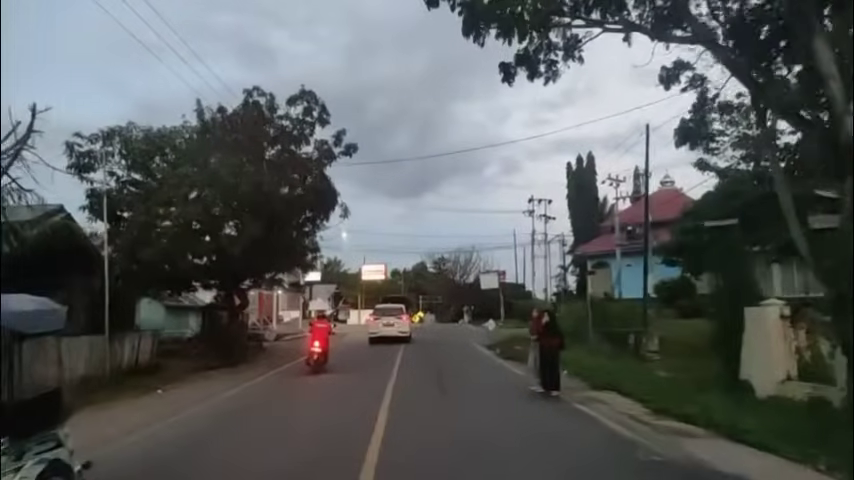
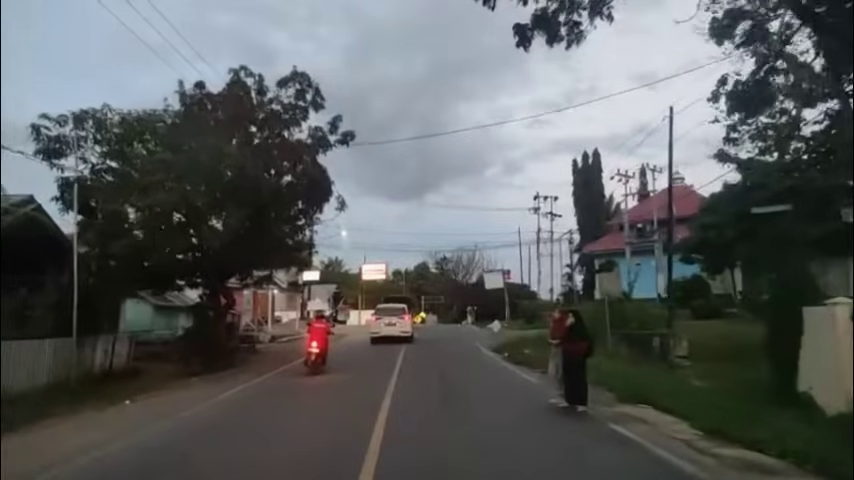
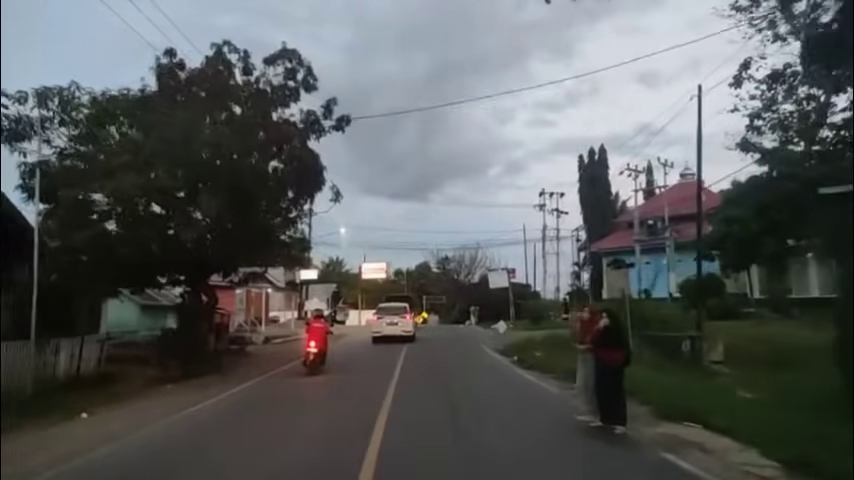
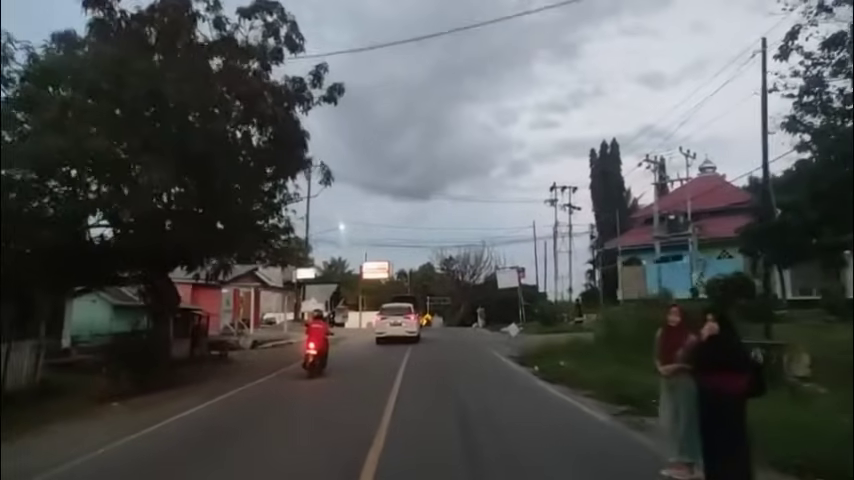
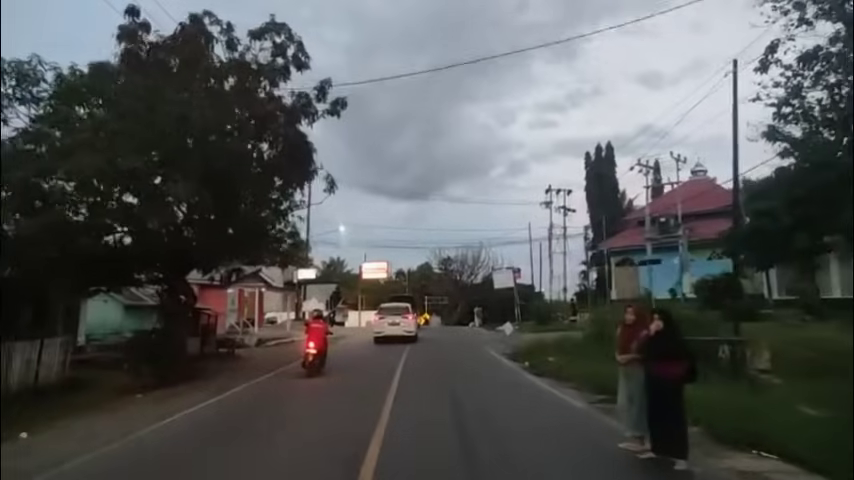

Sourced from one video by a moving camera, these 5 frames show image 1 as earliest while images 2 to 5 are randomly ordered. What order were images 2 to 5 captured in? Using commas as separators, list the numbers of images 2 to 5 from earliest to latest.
2, 3, 5, 4
